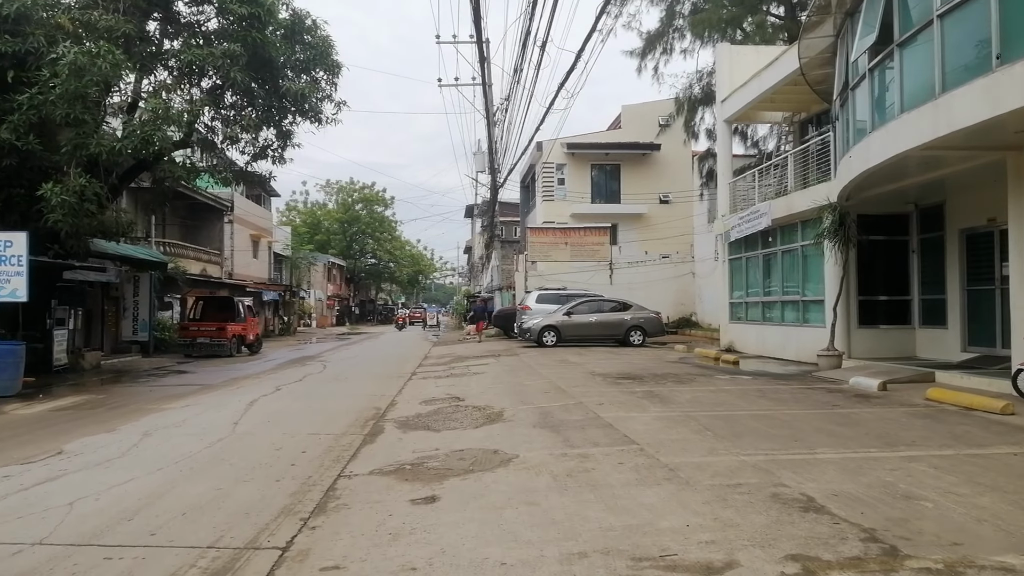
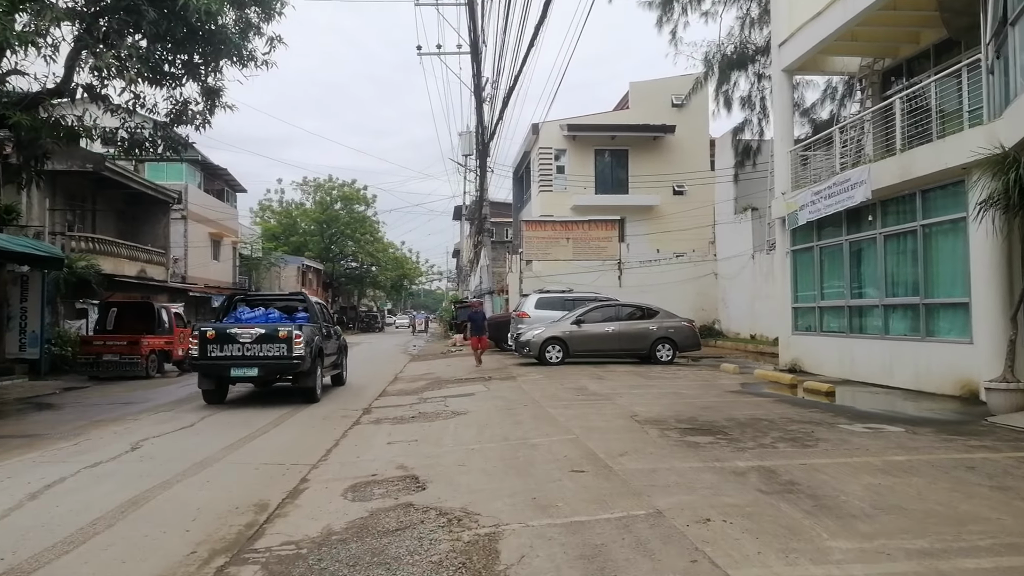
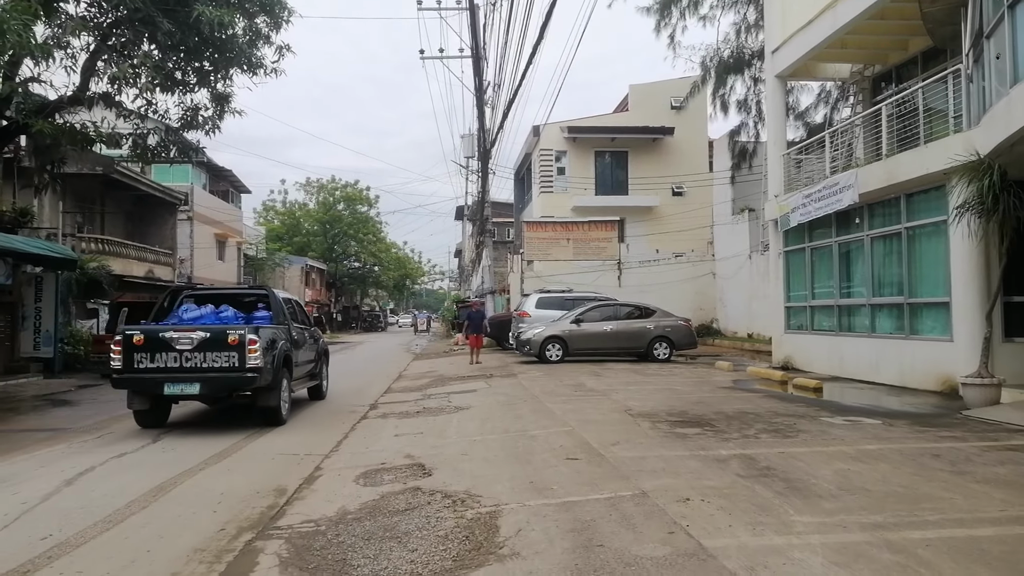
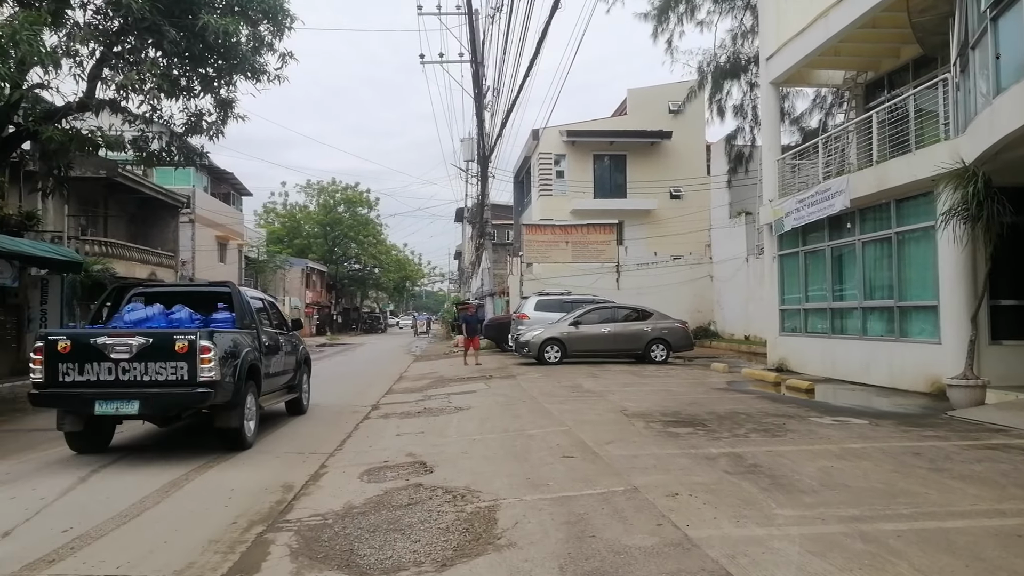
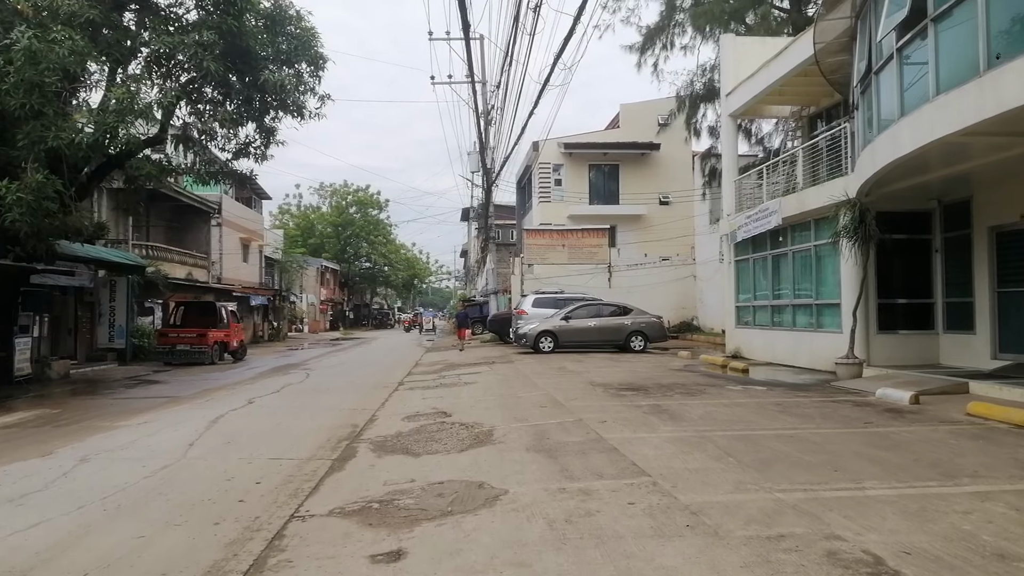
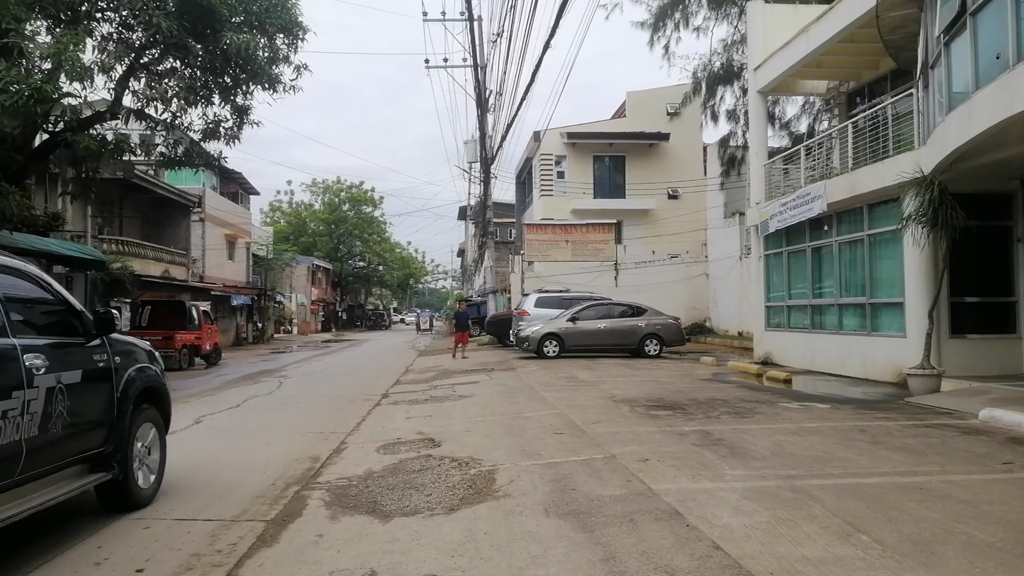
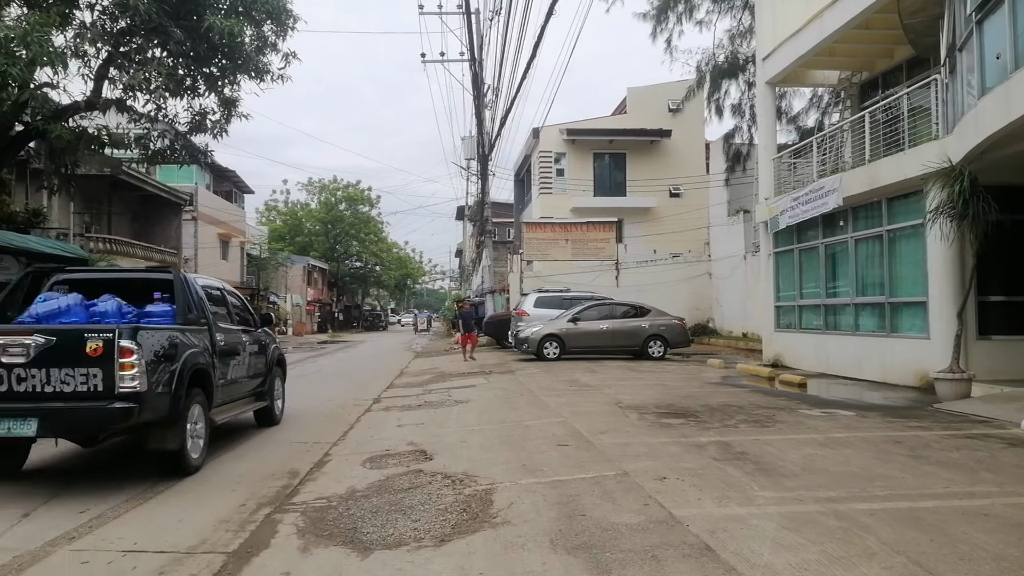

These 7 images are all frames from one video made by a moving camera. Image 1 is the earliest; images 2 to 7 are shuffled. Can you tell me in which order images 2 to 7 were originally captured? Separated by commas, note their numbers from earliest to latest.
5, 6, 7, 4, 3, 2
